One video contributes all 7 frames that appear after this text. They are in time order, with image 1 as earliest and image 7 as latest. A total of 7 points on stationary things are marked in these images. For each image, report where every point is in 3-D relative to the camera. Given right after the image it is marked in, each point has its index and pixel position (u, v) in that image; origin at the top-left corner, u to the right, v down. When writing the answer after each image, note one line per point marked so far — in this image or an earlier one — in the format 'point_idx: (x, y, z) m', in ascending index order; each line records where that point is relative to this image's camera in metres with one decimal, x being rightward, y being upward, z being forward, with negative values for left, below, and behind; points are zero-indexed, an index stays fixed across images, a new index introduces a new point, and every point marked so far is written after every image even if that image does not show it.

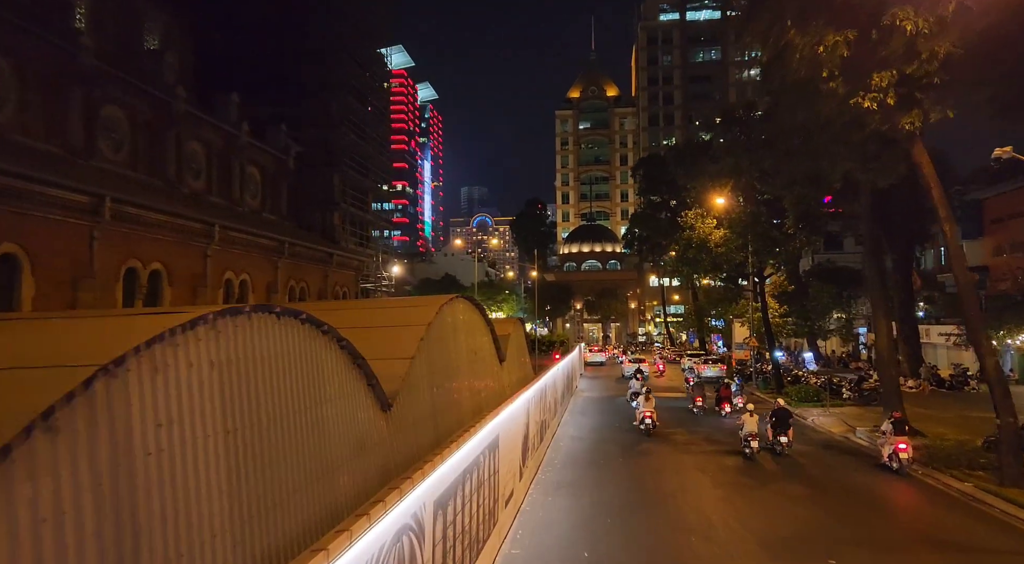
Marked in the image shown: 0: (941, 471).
0: (+9.4, -4.2, +15.9) m
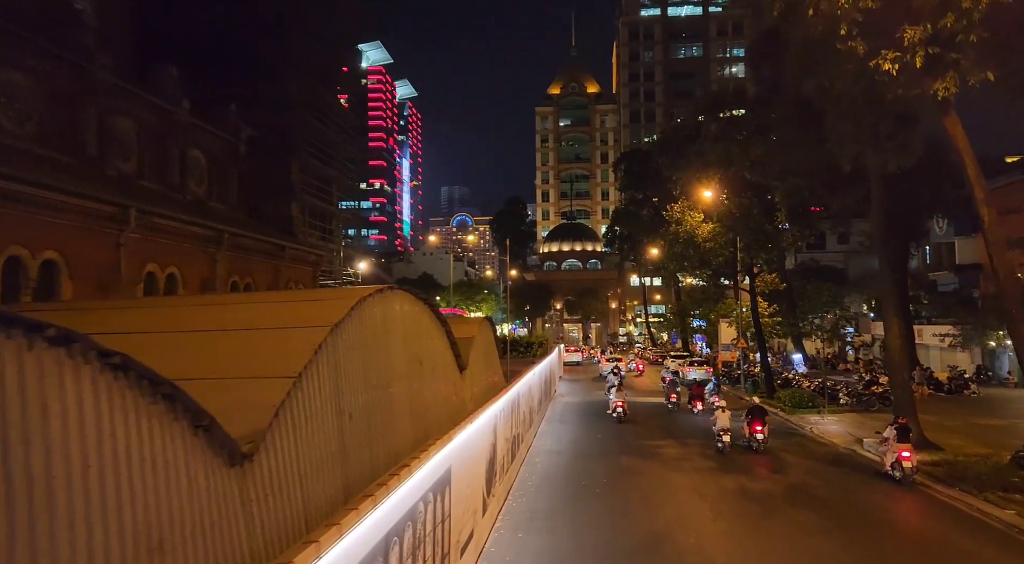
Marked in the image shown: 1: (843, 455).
0: (+8.8, -4.1, +13.9) m
1: (+8.4, -4.4, +18.6) m
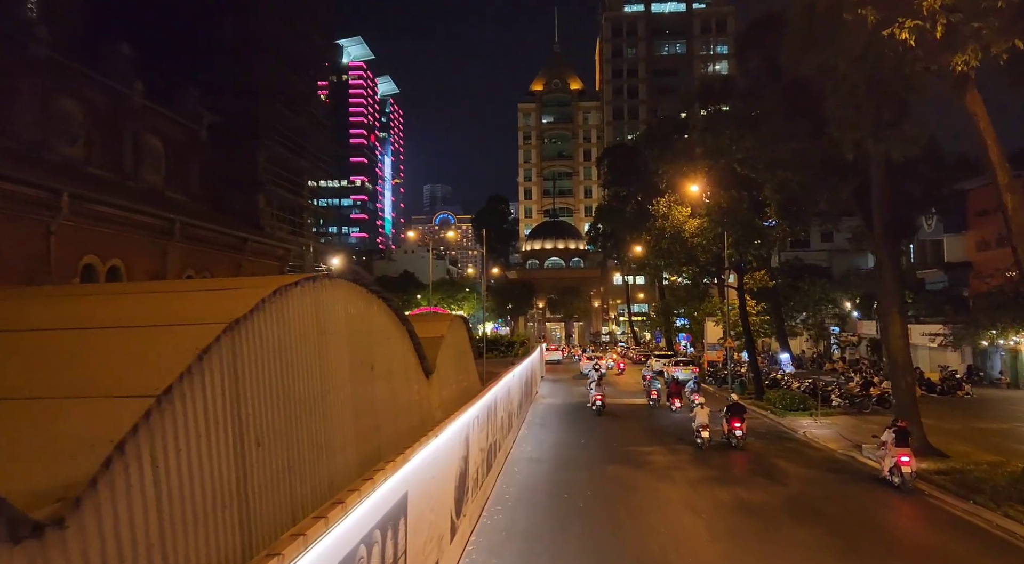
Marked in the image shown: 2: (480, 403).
0: (+8.3, -4.0, +12.8) m
1: (+7.9, -4.3, +17.4) m
2: (-0.5, -2.1, +12.5) m
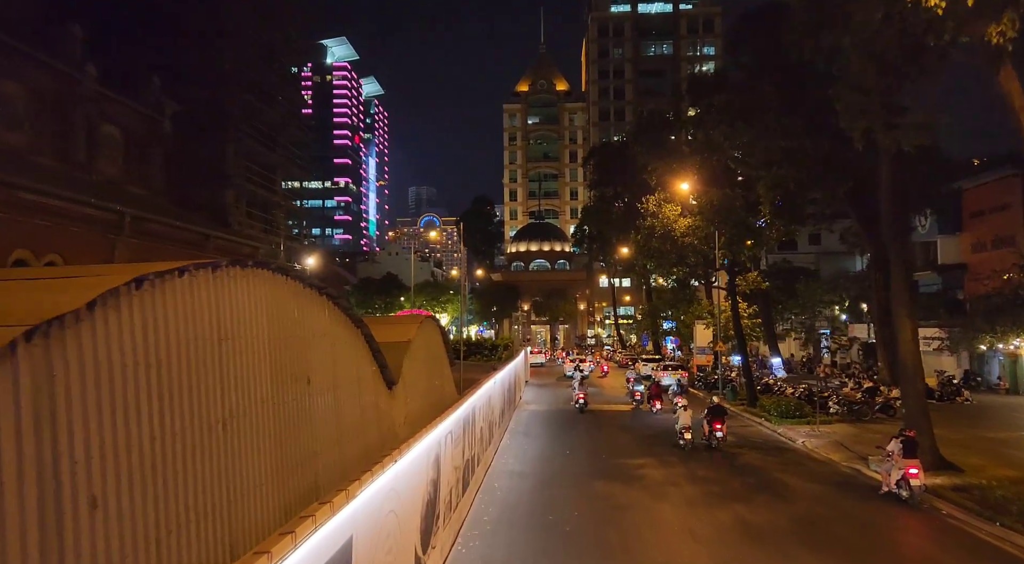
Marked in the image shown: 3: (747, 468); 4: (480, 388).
0: (+8.0, -4.0, +11.6) m
1: (+7.5, -4.3, +16.3) m
2: (-0.9, -2.0, +11.1) m
3: (+5.4, -4.2, +16.6) m
4: (-0.7, -2.4, +16.3) m
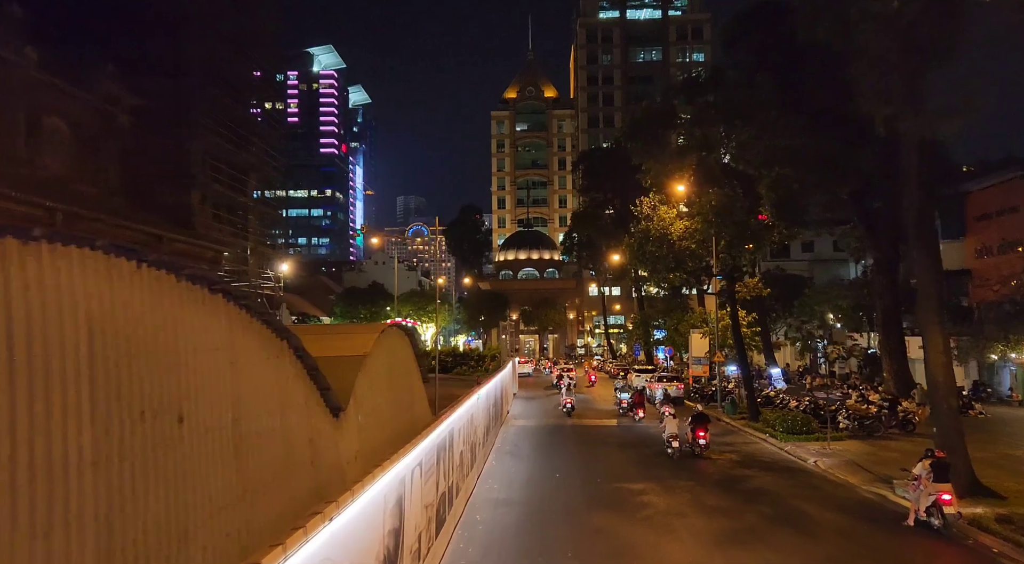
0: (+7.8, -4.0, +9.9) m
1: (+7.2, -4.4, +14.6) m
2: (-1.1, -2.1, +9.4) m
3: (+5.1, -4.3, +14.8) m
4: (-1.0, -2.5, +14.6) m
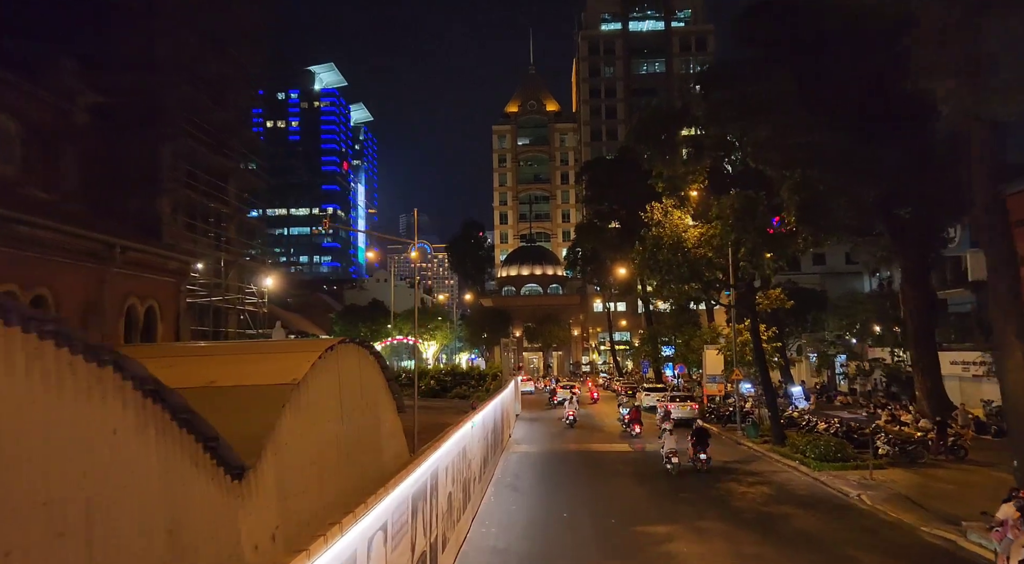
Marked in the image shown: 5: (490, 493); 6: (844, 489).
0: (+7.7, -3.9, +7.6) m
1: (+7.1, -4.5, +12.3) m
2: (-1.2, -2.1, +7.2) m
3: (+5.1, -4.4, +12.6) m
4: (-1.0, -2.6, +12.3) m
5: (-0.5, -5.1, +17.5) m
6: (+7.7, -4.8, +16.8) m
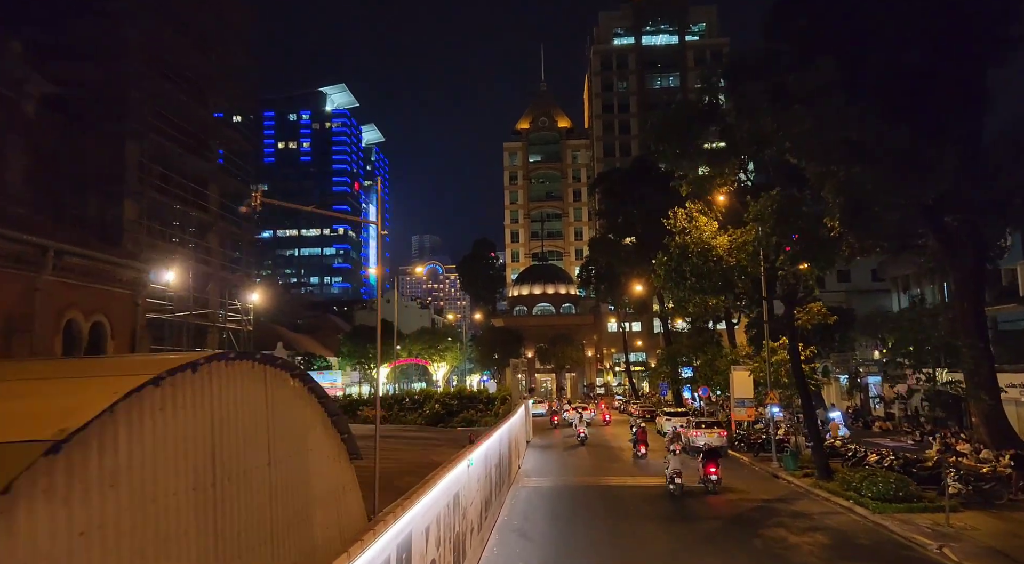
0: (+7.7, -3.8, +4.8) m
1: (+7.2, -4.5, +9.4) m
2: (-1.2, -2.0, +4.5) m
3: (+5.1, -4.5, +9.8) m
4: (-1.0, -2.7, +9.7) m
5: (-0.4, -5.3, +14.8) m
6: (+7.8, -4.9, +13.9) m
